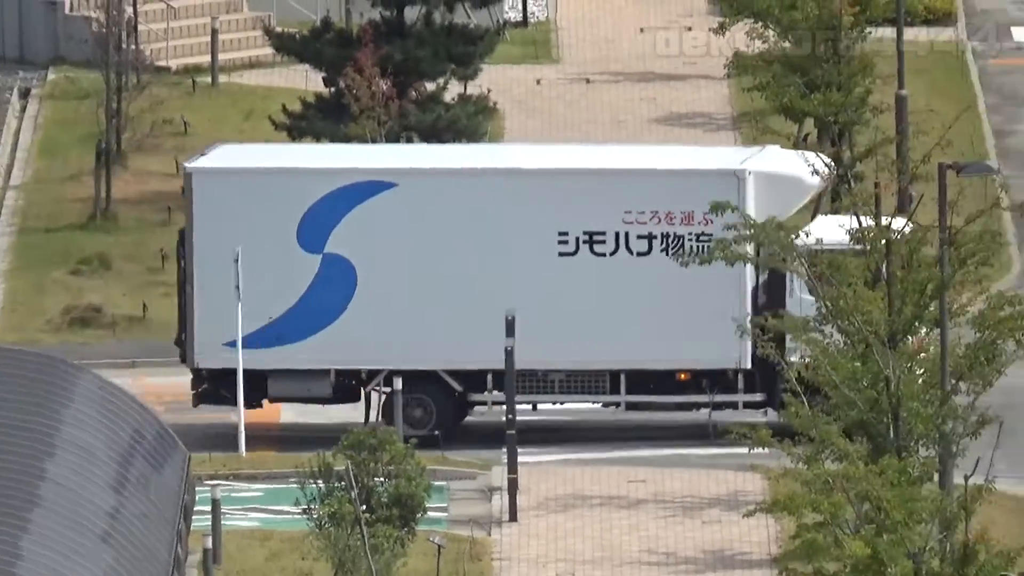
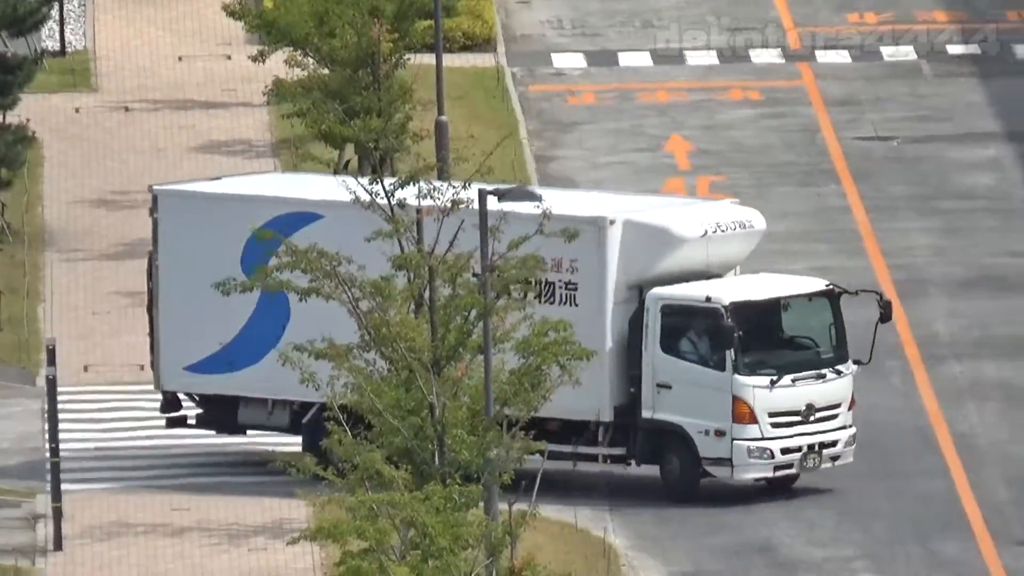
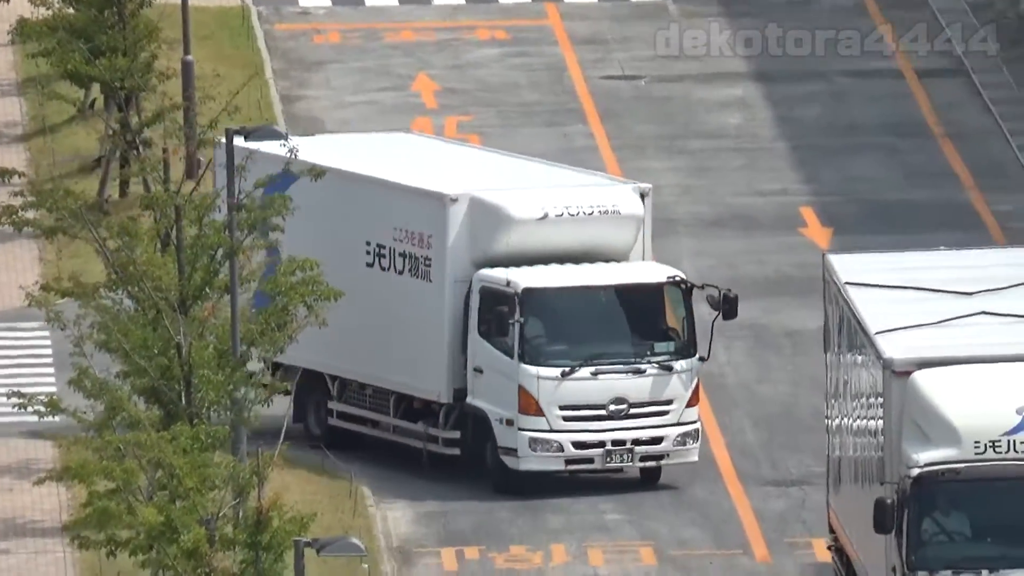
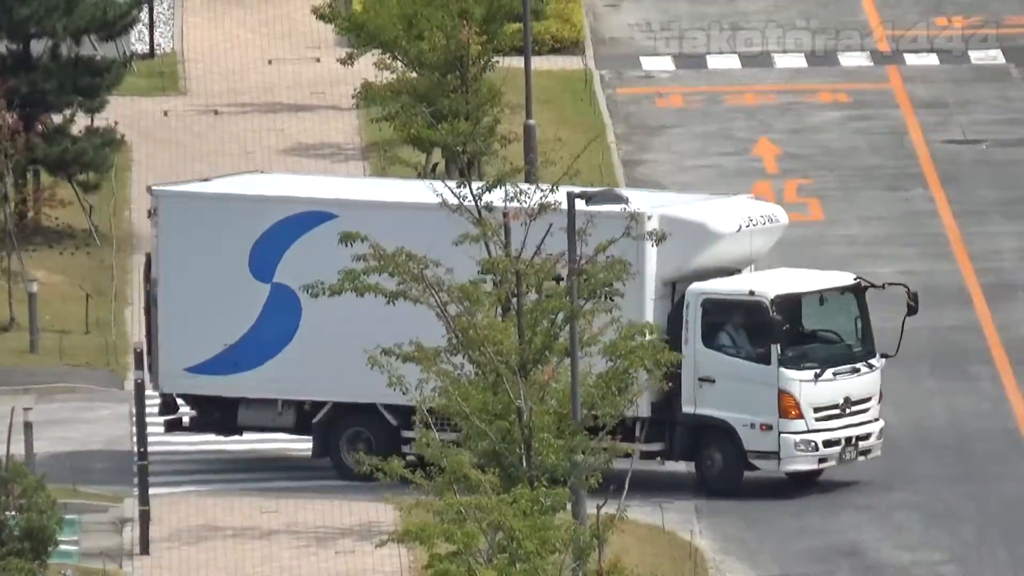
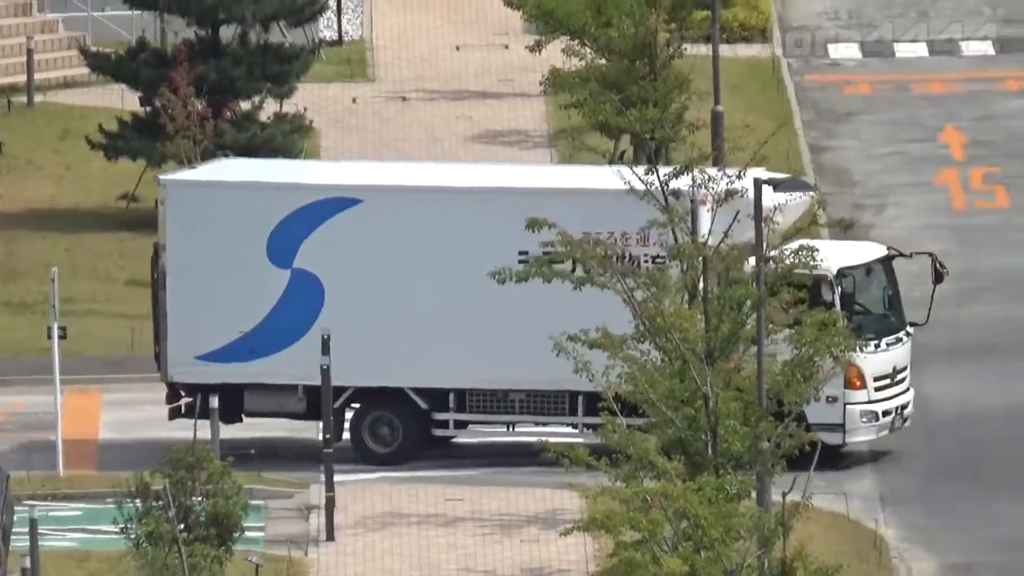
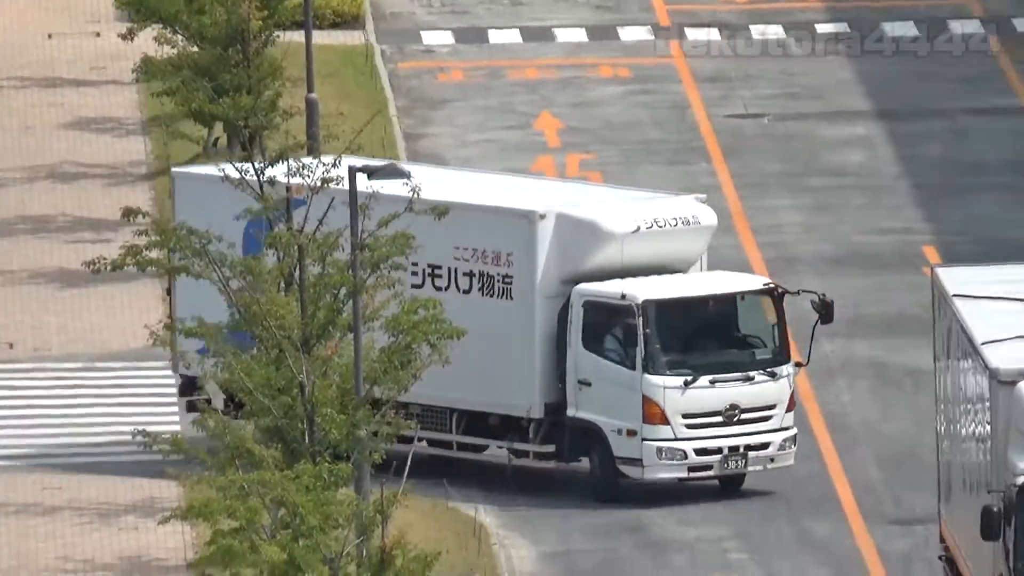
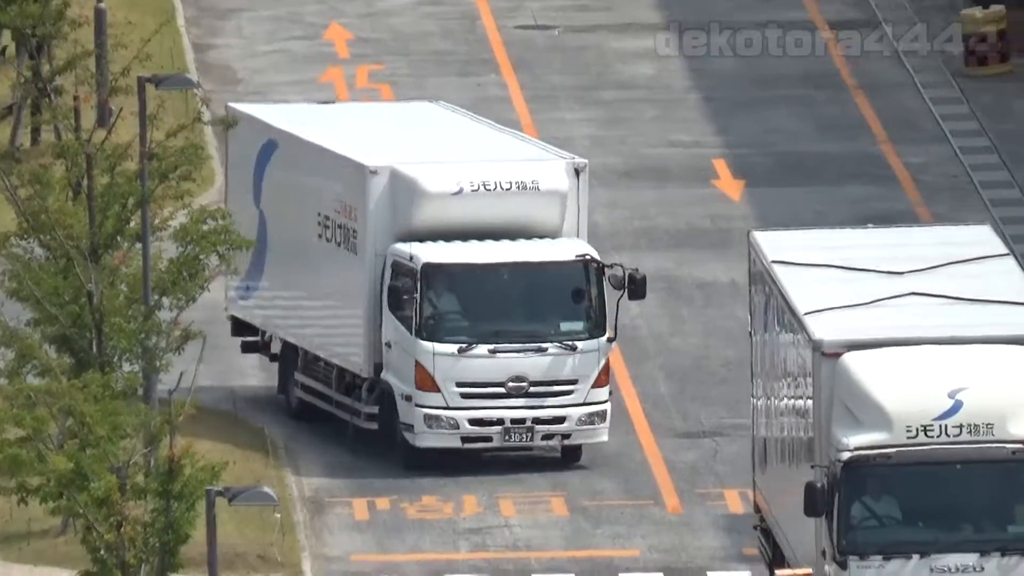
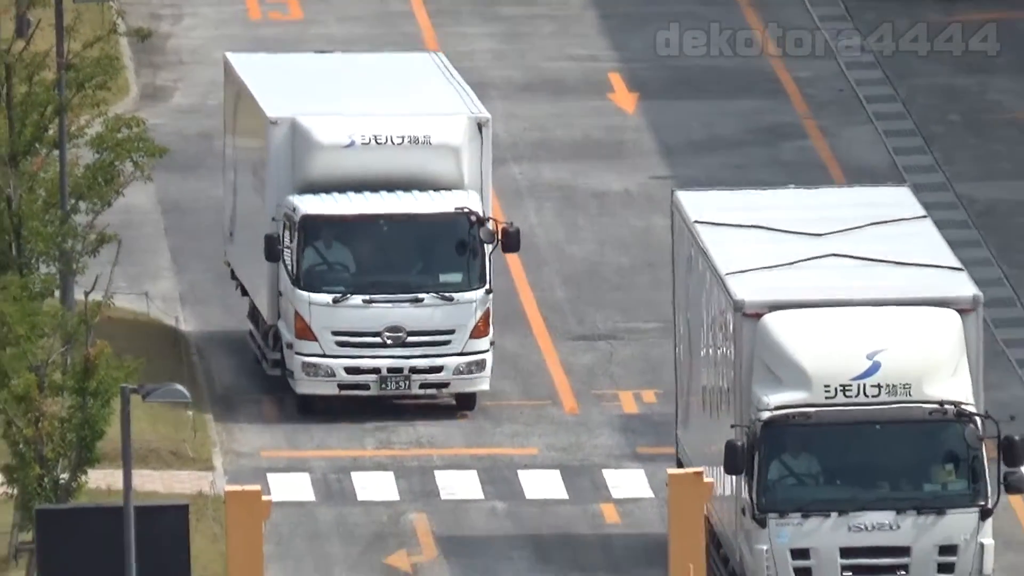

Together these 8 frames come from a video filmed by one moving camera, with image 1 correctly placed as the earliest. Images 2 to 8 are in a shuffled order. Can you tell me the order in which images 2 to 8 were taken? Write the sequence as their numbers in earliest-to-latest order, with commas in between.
5, 4, 2, 6, 3, 7, 8
